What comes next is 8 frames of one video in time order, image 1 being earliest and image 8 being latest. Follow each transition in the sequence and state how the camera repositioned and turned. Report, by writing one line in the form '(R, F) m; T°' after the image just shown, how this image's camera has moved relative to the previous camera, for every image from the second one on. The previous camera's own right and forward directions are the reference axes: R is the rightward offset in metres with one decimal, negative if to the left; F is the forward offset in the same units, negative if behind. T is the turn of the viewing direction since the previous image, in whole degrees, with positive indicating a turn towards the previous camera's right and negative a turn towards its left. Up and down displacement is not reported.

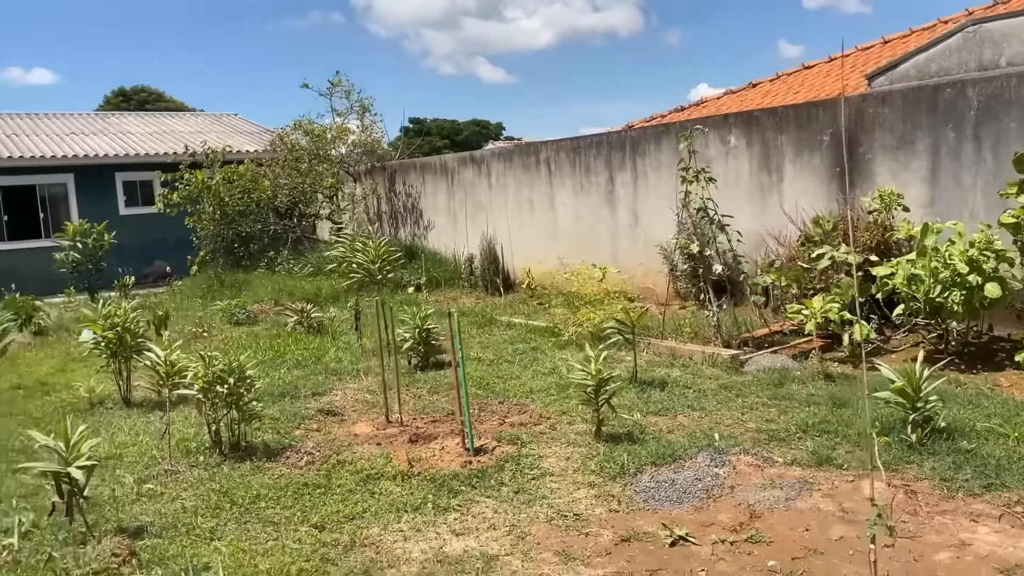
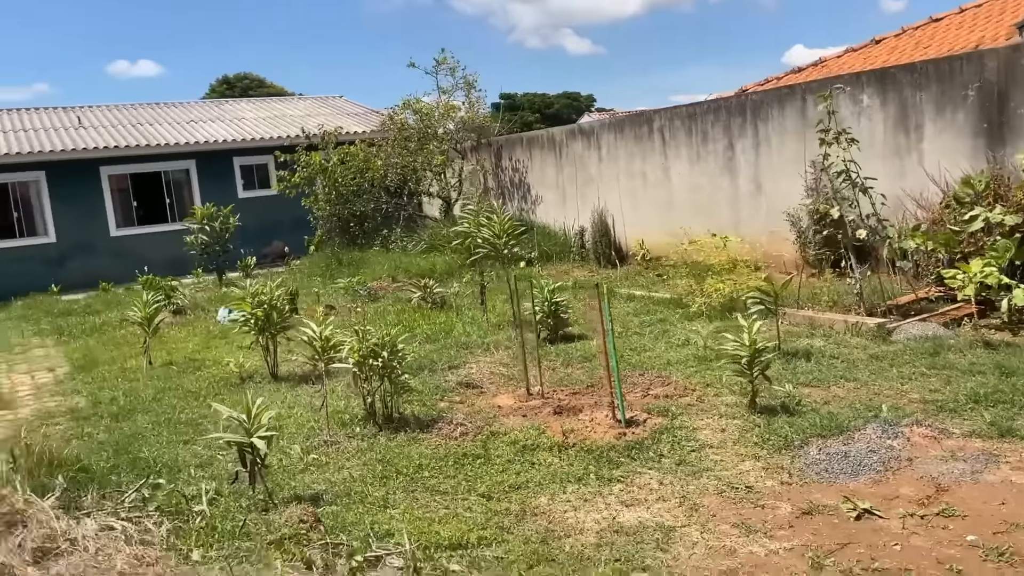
(-0.2, 0.0) m; -6°
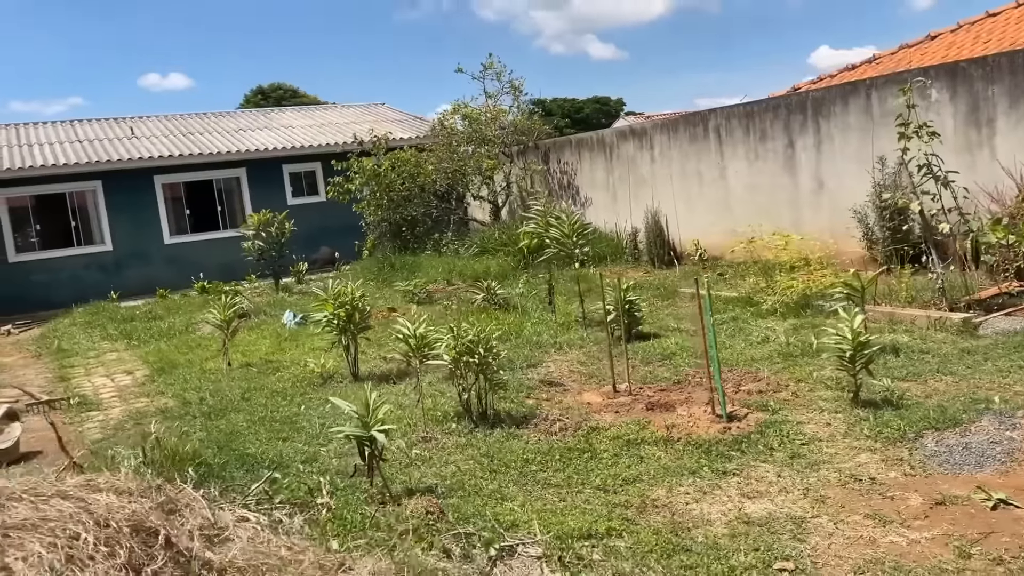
(-0.3, 0.0) m; -2°
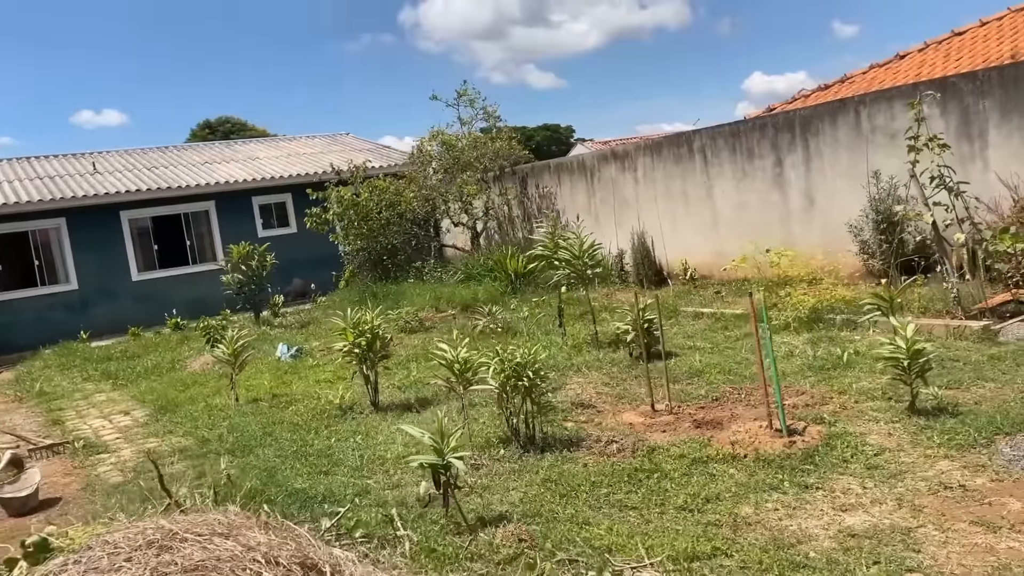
(-0.4, +0.1) m; +3°
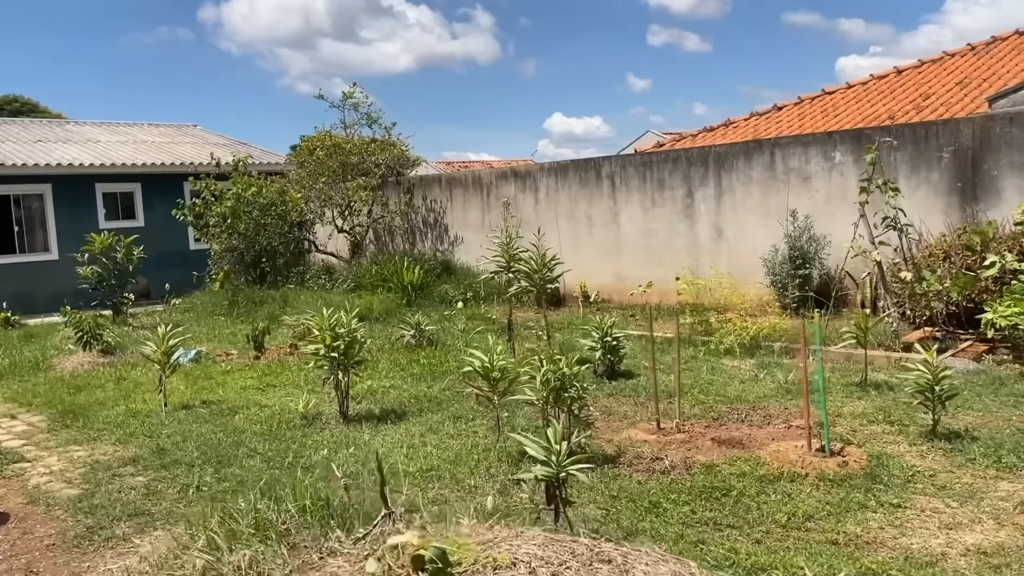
(-1.0, +0.3) m; +13°
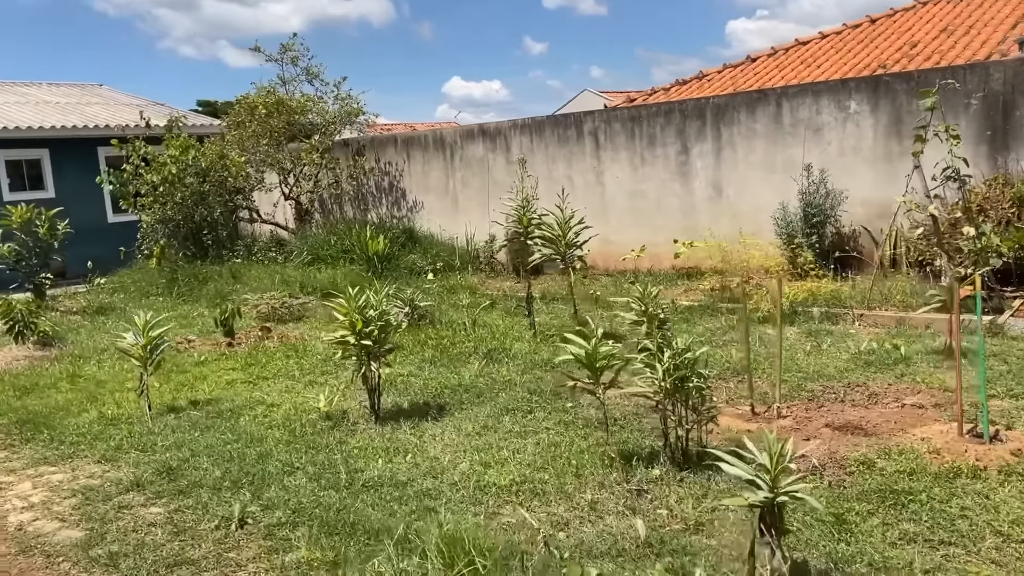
(-0.7, +0.7) m; +6°
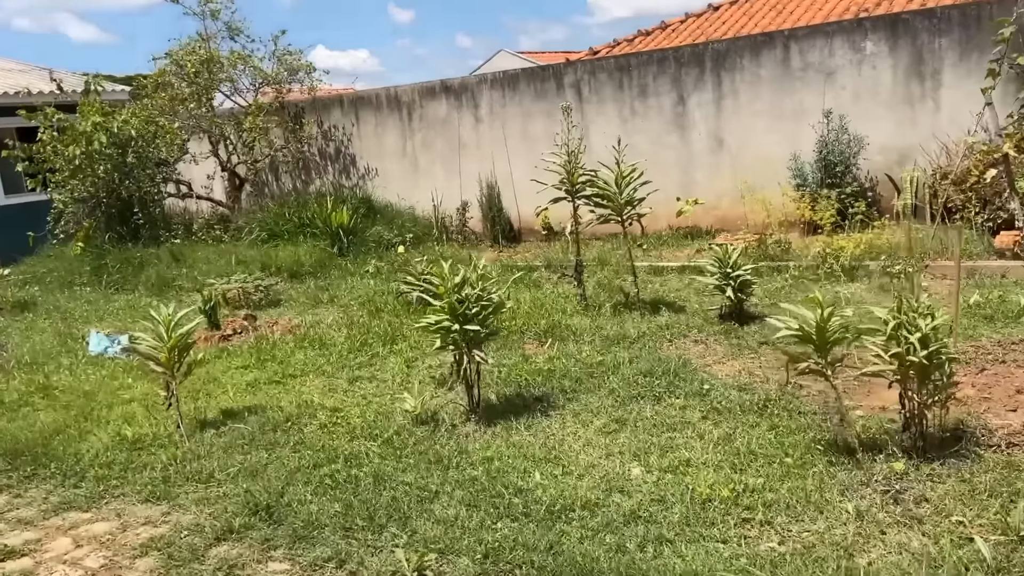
(-0.9, +0.7) m; +8°
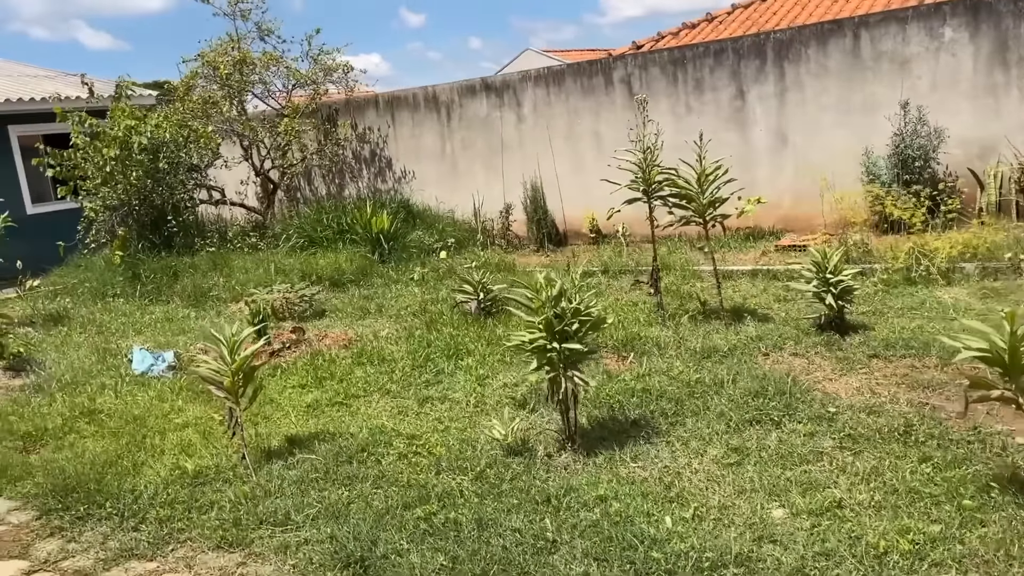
(-0.3, +0.4) m; -1°
